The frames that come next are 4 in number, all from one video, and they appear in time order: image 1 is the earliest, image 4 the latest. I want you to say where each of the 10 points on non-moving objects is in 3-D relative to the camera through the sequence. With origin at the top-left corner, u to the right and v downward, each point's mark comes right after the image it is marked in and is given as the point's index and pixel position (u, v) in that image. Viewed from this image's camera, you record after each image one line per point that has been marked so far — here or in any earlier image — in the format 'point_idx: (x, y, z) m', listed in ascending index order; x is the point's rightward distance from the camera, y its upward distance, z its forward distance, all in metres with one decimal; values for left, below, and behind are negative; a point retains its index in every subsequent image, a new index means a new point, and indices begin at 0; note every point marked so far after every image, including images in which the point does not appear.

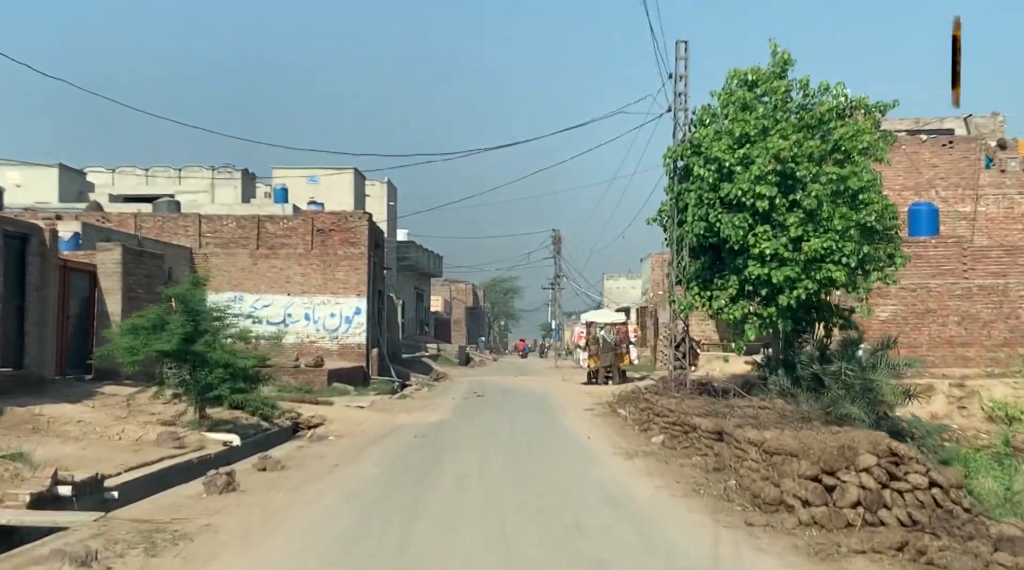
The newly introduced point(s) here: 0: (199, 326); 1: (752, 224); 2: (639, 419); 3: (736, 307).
0: (-4.6, -0.6, +15.8) m
1: (+4.2, +1.1, +18.8) m
2: (+2.1, -2.2, +17.7) m
3: (+4.1, -0.4, +19.5) m
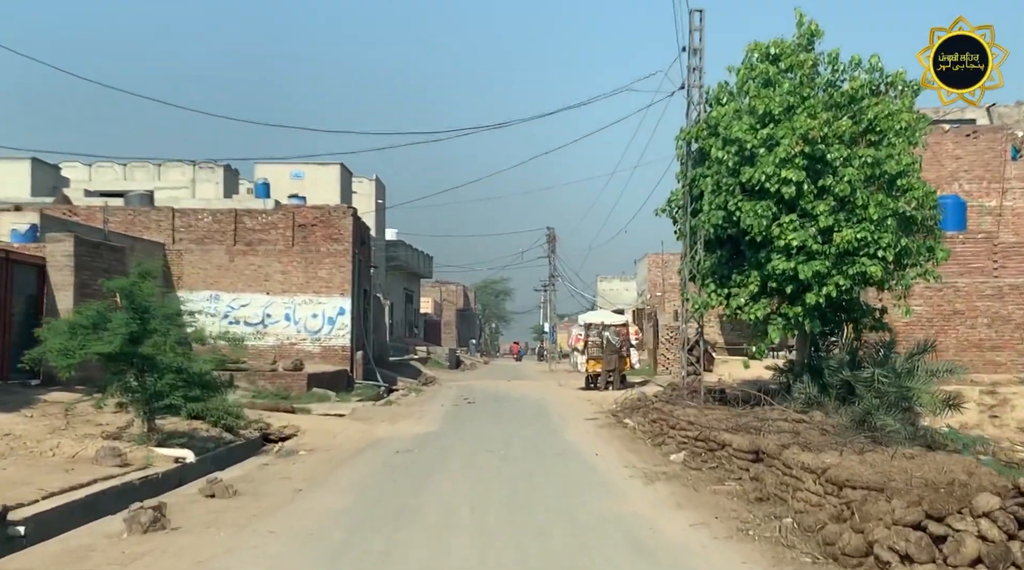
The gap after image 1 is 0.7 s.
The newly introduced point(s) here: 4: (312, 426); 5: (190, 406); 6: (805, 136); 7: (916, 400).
0: (-4.7, -0.5, +13.7) m
1: (+4.1, +1.1, +16.8) m
2: (+2.0, -2.1, +15.7) m
3: (+4.0, -0.3, +17.5) m
4: (-3.4, -2.4, +18.6) m
5: (-4.3, -1.6, +14.3) m
6: (+4.5, +2.3, +16.5) m
7: (+6.1, -1.7, +16.3) m
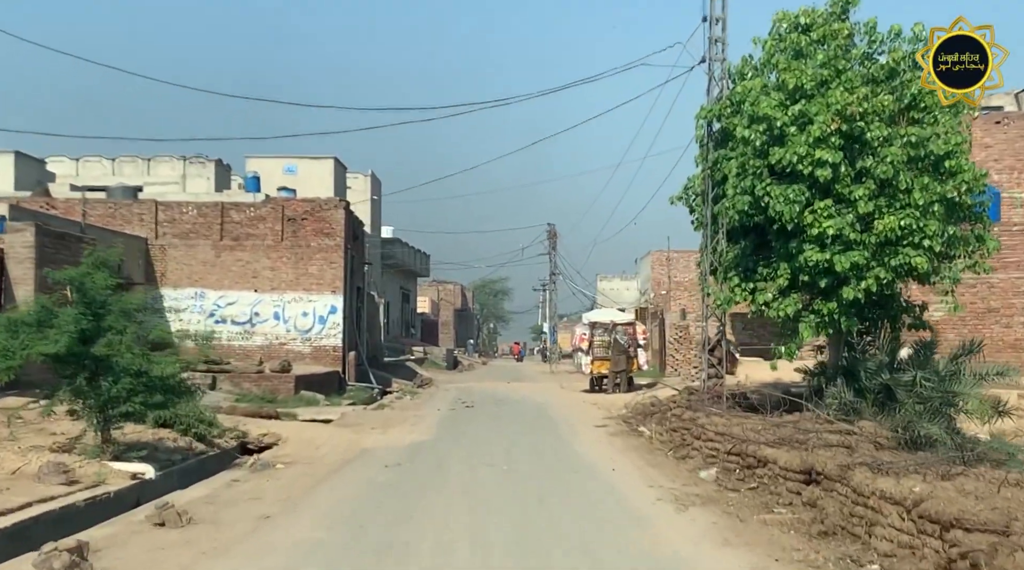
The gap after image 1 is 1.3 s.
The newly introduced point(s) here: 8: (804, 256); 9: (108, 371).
0: (-4.6, -0.4, +12.1) m
1: (+4.2, +1.2, +15.2) m
2: (+2.1, -2.0, +14.0) m
3: (+4.0, -0.3, +15.8) m
4: (-3.4, -2.3, +16.9) m
5: (-4.2, -1.5, +12.6) m
6: (+4.5, +2.4, +14.8) m
7: (+6.2, -1.6, +14.6) m
8: (+4.1, +0.4, +15.3) m
9: (-4.6, -1.0, +12.2) m
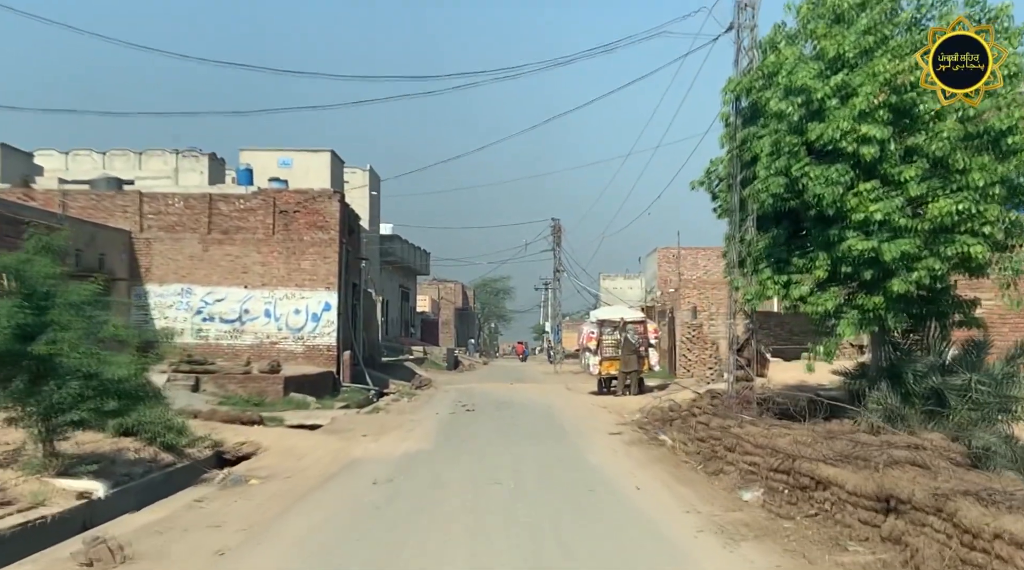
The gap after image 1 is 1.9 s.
0: (-4.5, -0.3, +10.4) m
1: (+4.3, +1.3, +13.5) m
2: (+2.2, -1.9, +12.4) m
3: (+4.1, -0.2, +14.2) m
4: (-3.3, -2.2, +15.2) m
5: (-4.1, -1.4, +11.0) m
6: (+4.6, +2.5, +13.2) m
7: (+6.2, -1.5, +12.9) m
8: (+4.2, +0.5, +13.7) m
9: (-4.5, -0.9, +10.5) m
